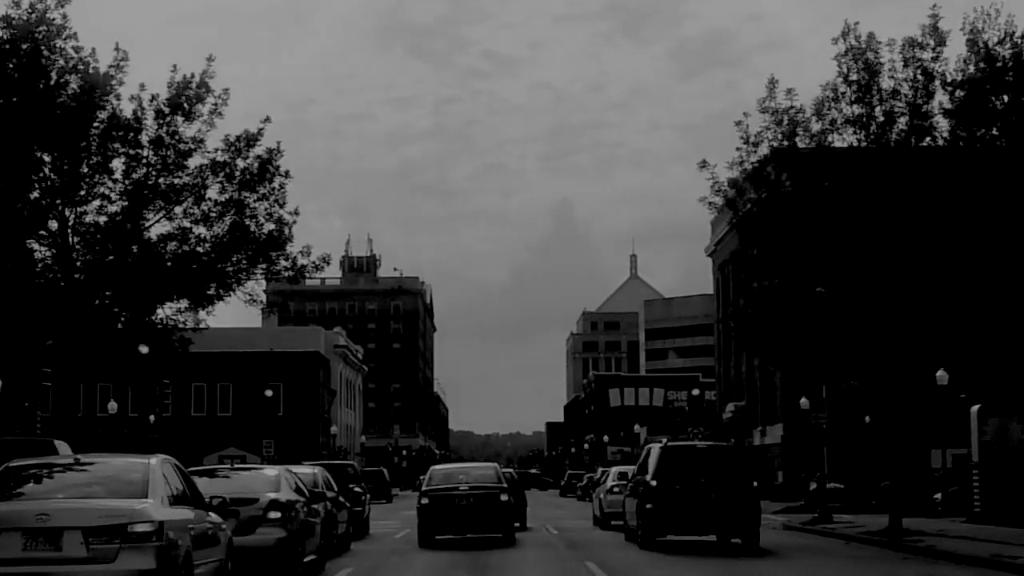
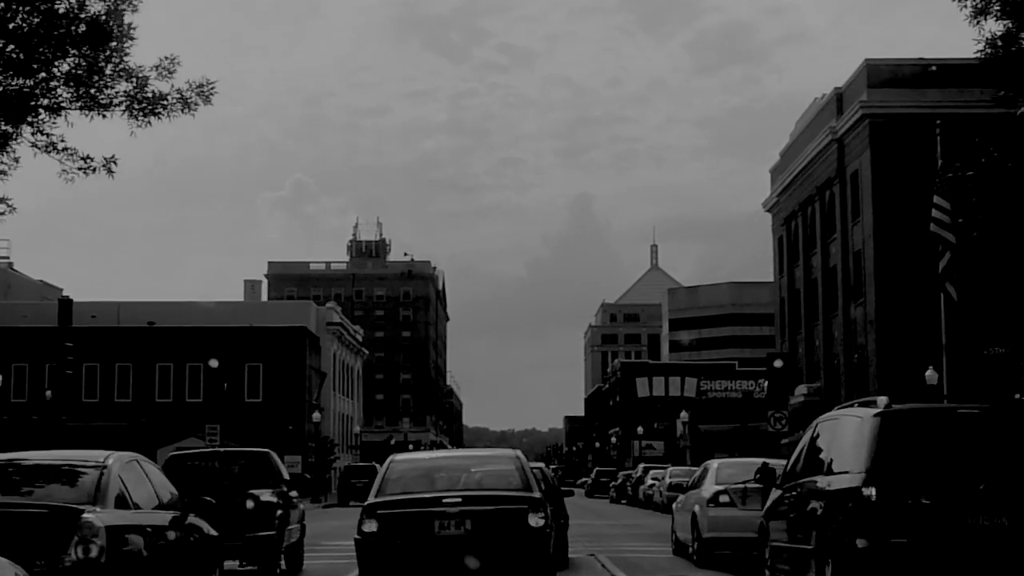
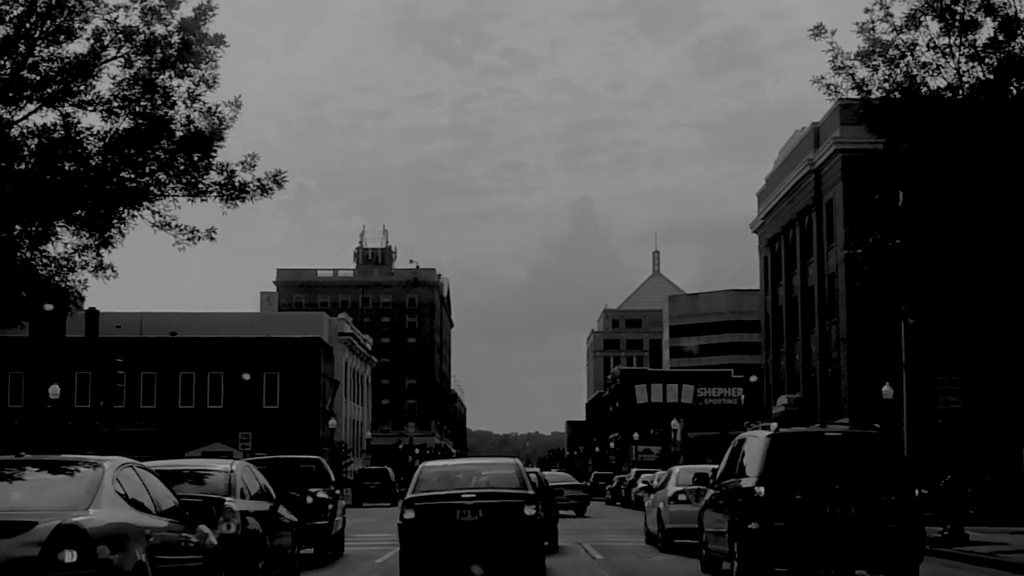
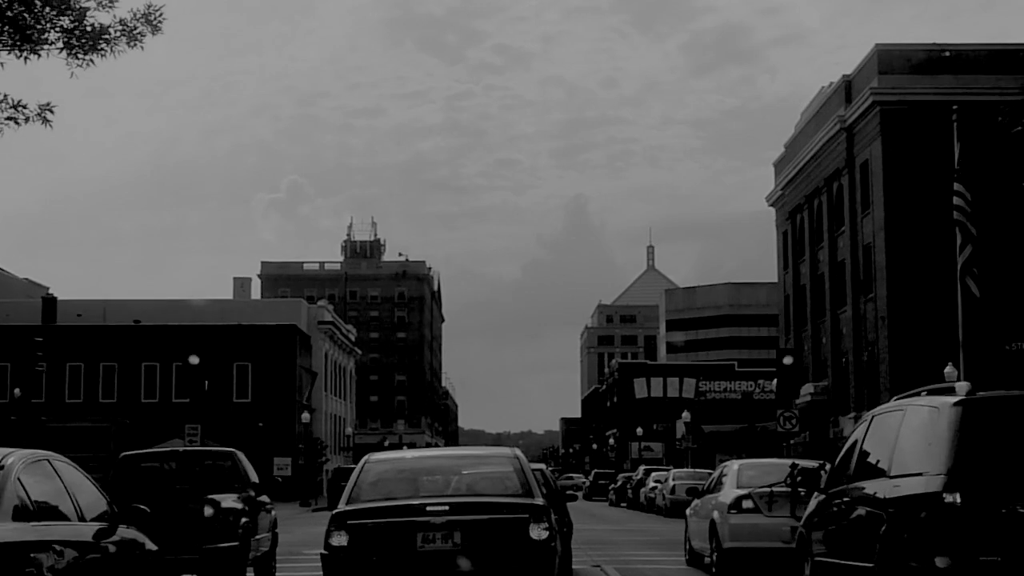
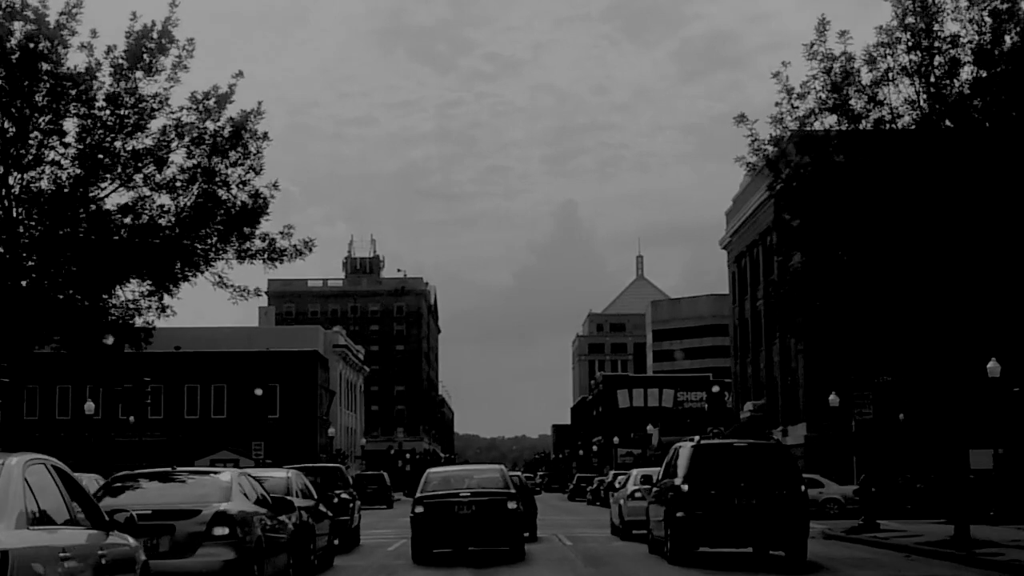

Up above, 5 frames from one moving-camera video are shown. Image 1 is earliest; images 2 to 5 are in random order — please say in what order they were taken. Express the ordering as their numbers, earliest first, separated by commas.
5, 3, 2, 4
